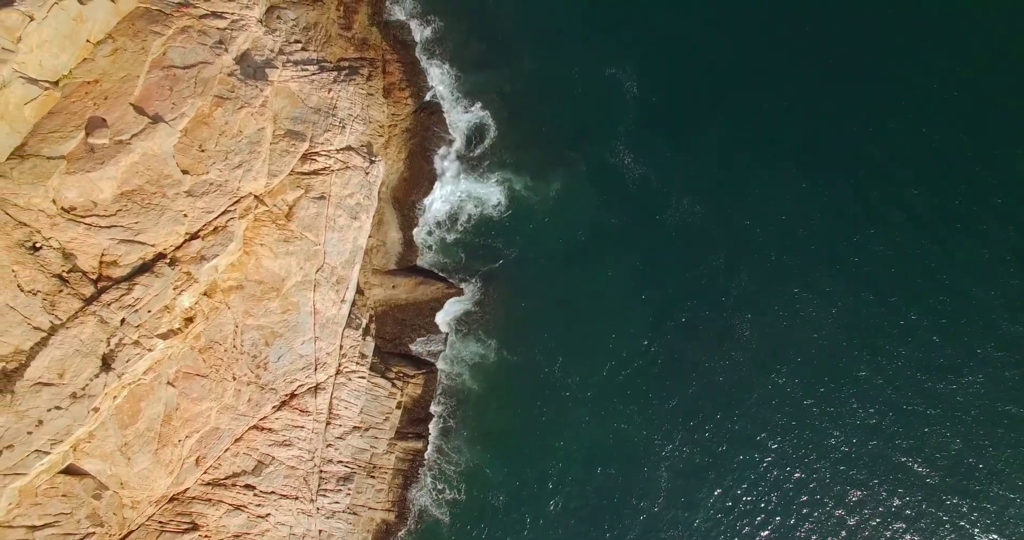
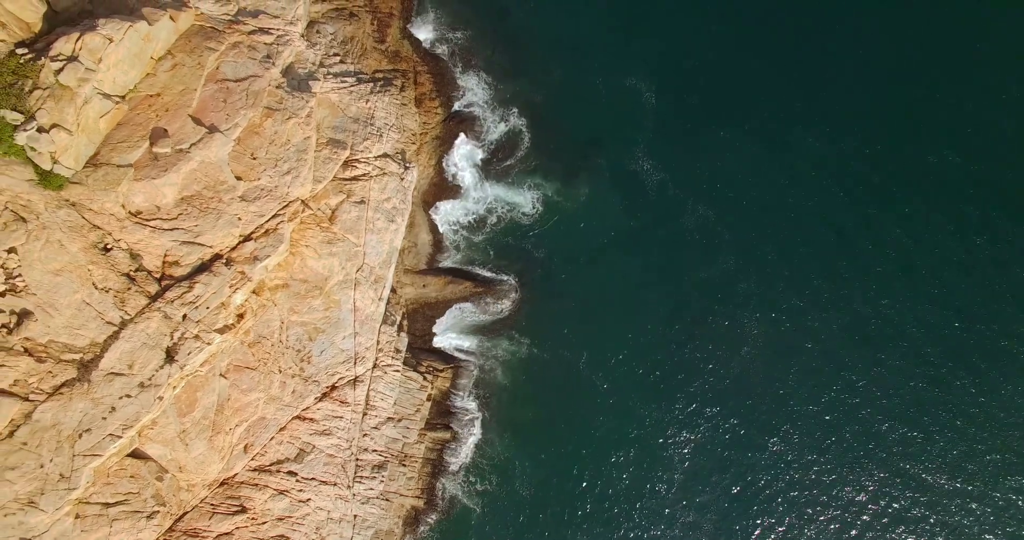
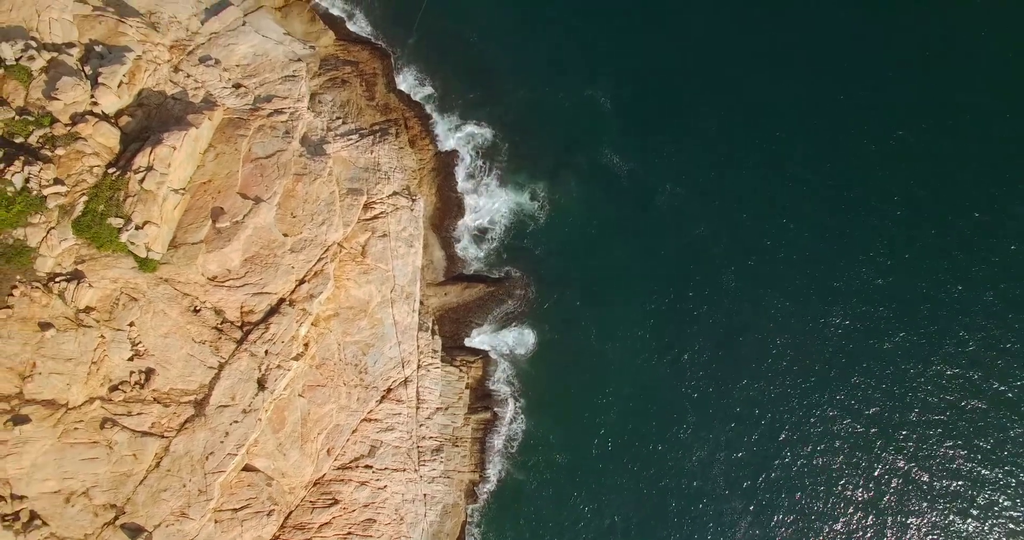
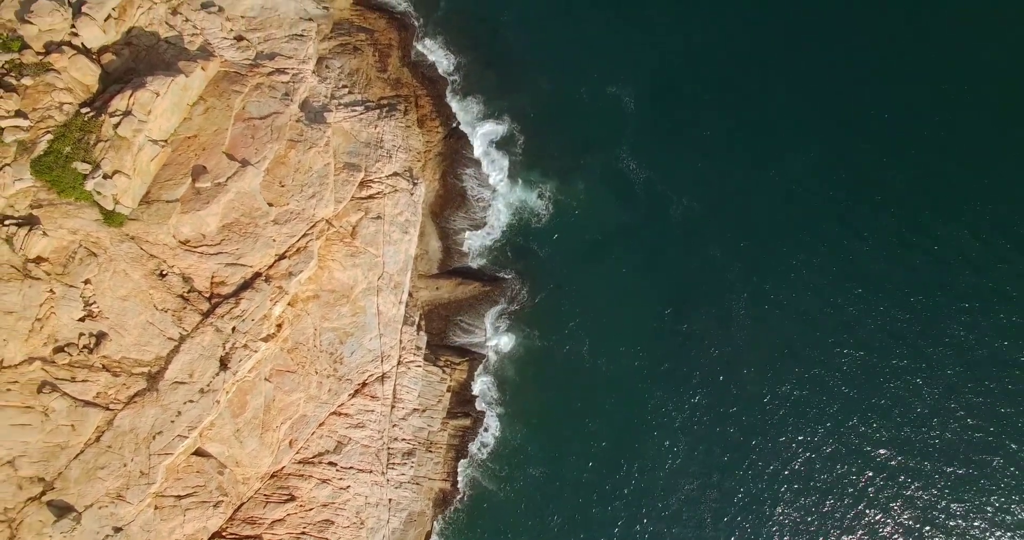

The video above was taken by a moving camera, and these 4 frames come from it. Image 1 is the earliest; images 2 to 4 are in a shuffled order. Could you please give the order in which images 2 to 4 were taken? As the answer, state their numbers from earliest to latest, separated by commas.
2, 4, 3
